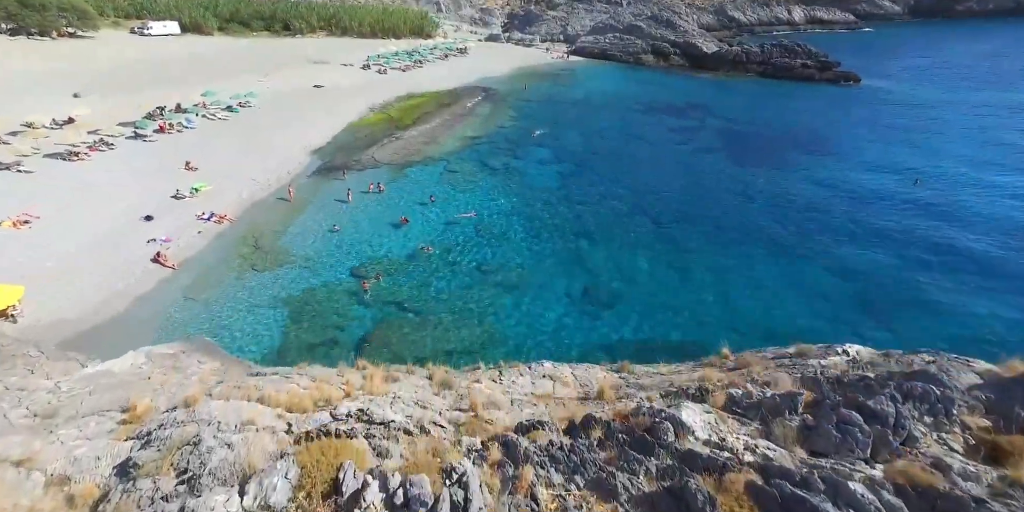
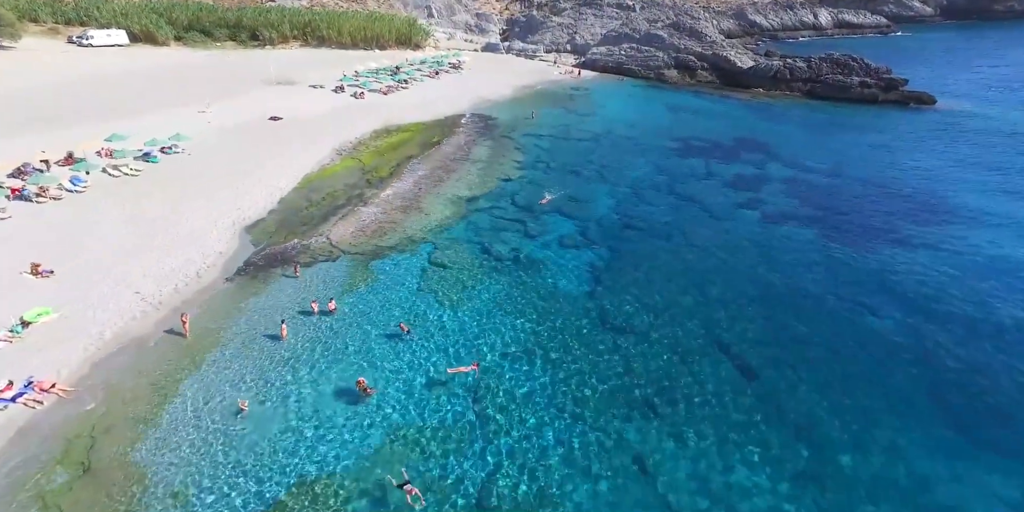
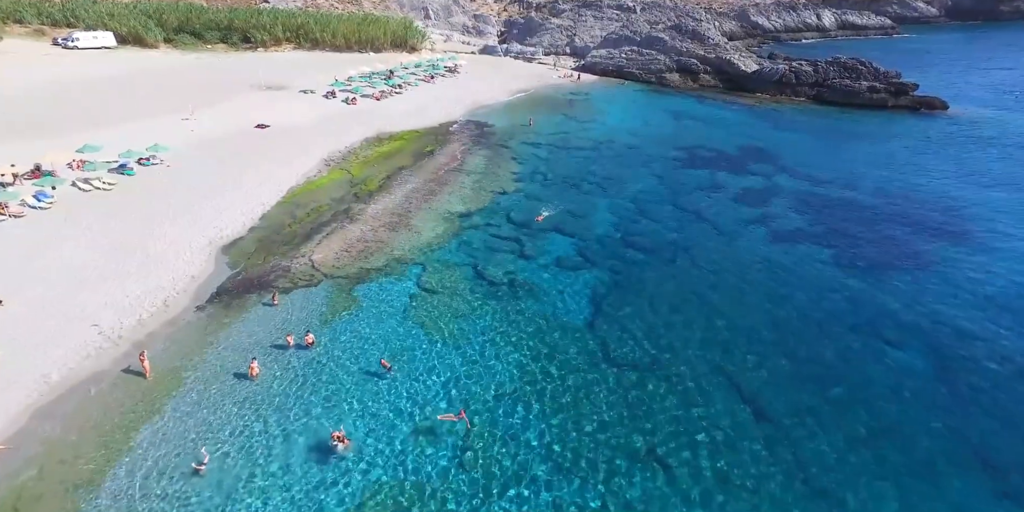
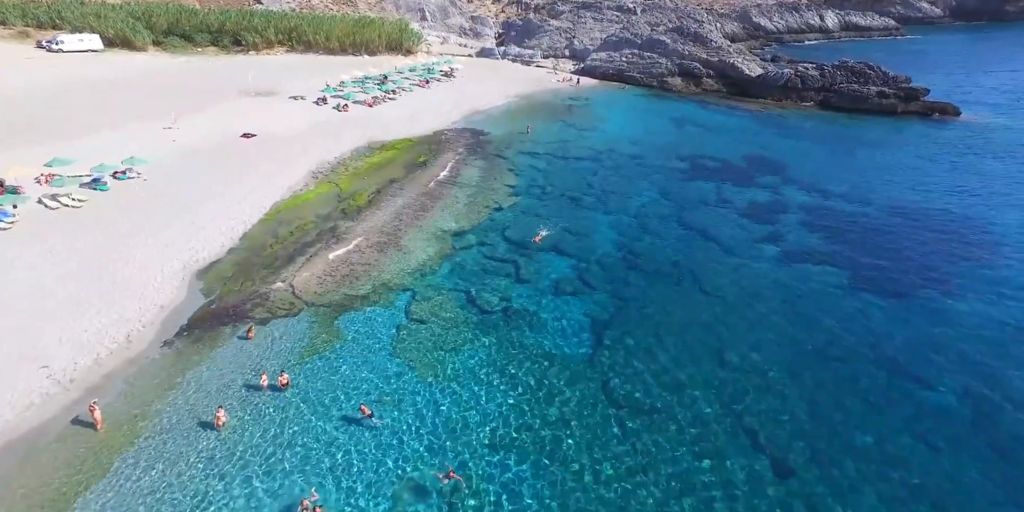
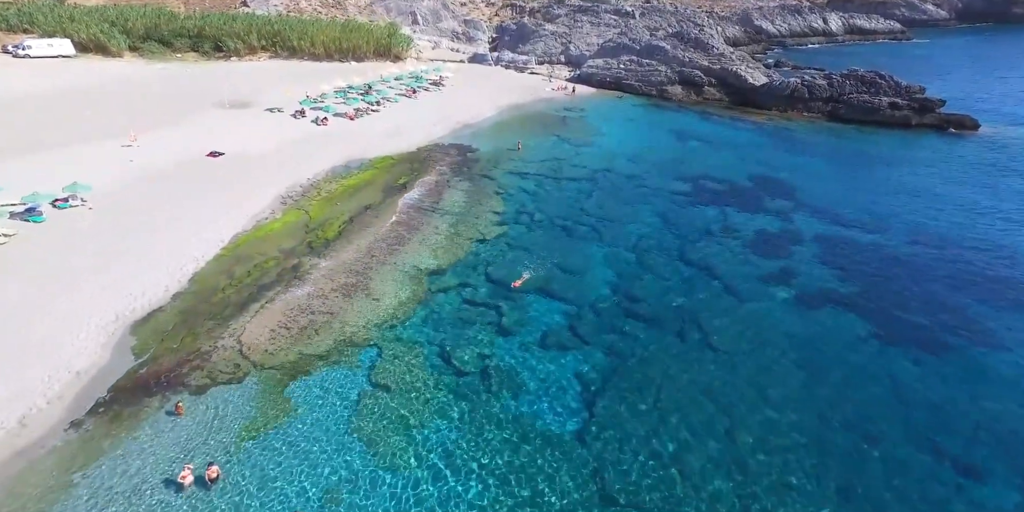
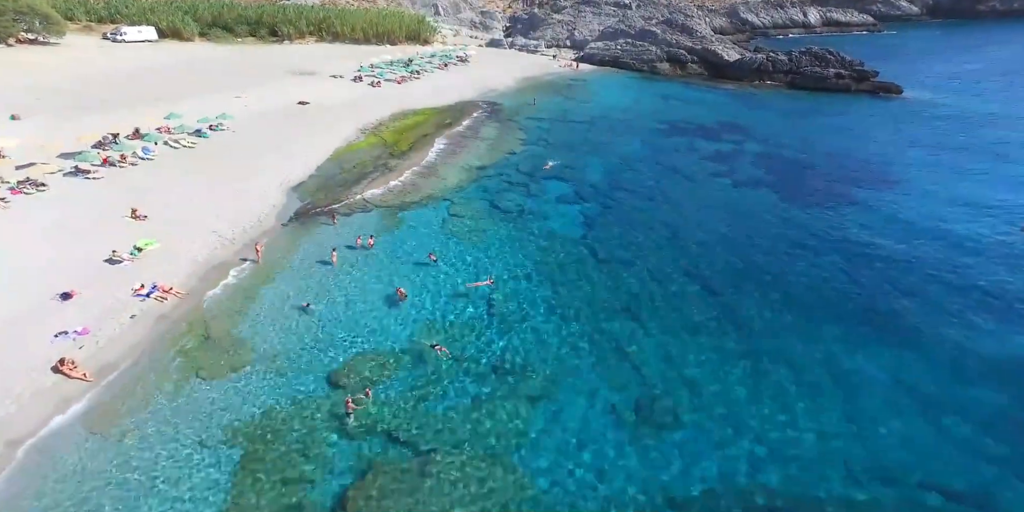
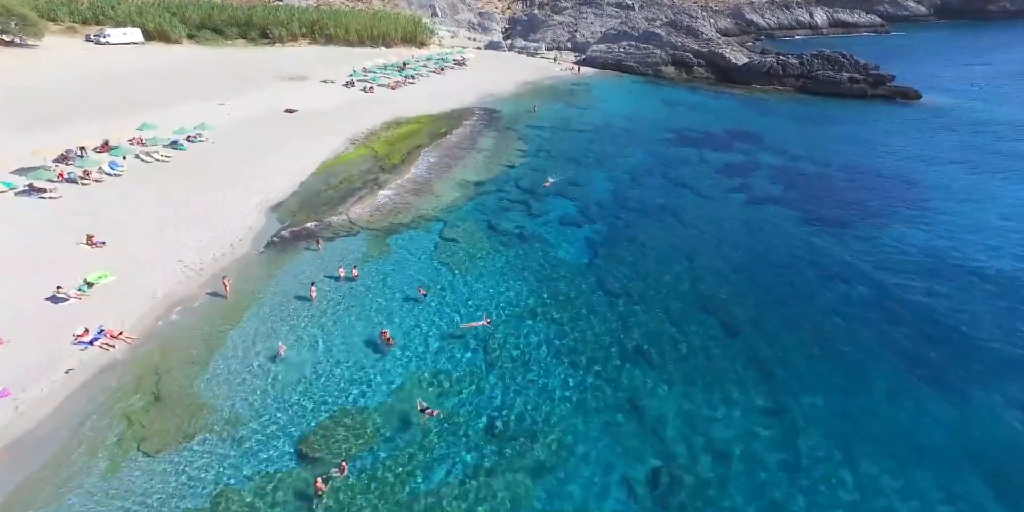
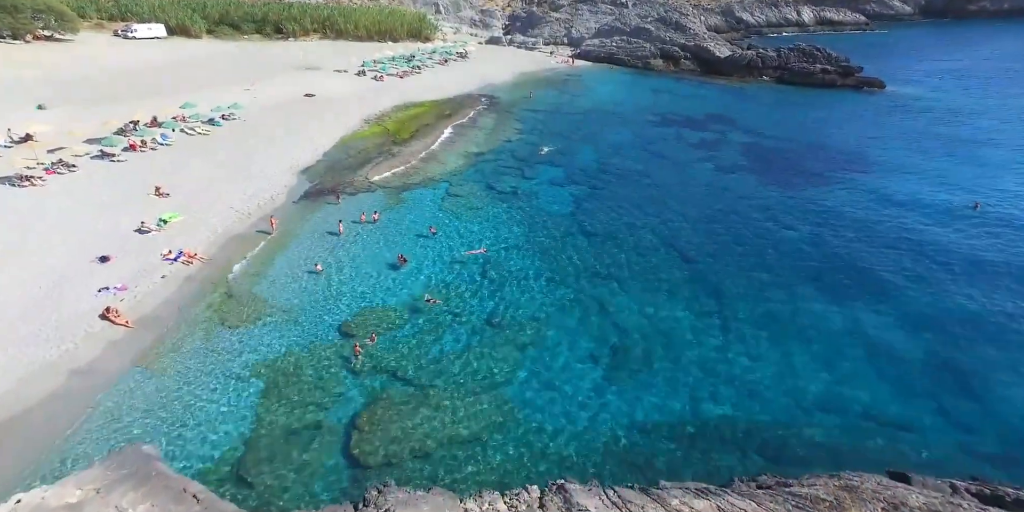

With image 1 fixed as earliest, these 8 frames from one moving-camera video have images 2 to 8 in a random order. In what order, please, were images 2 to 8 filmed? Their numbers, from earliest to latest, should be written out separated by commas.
8, 6, 7, 2, 3, 4, 5
